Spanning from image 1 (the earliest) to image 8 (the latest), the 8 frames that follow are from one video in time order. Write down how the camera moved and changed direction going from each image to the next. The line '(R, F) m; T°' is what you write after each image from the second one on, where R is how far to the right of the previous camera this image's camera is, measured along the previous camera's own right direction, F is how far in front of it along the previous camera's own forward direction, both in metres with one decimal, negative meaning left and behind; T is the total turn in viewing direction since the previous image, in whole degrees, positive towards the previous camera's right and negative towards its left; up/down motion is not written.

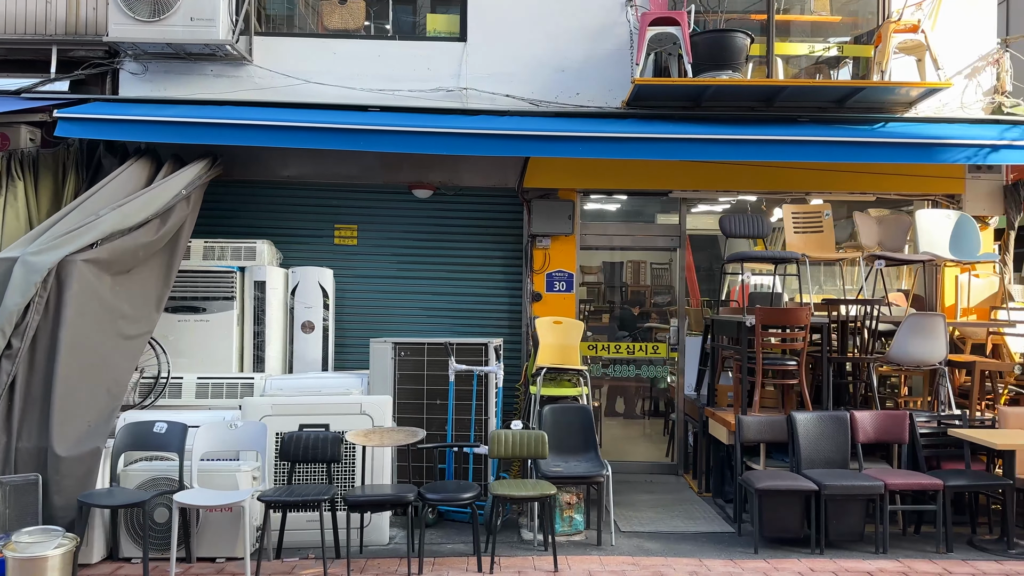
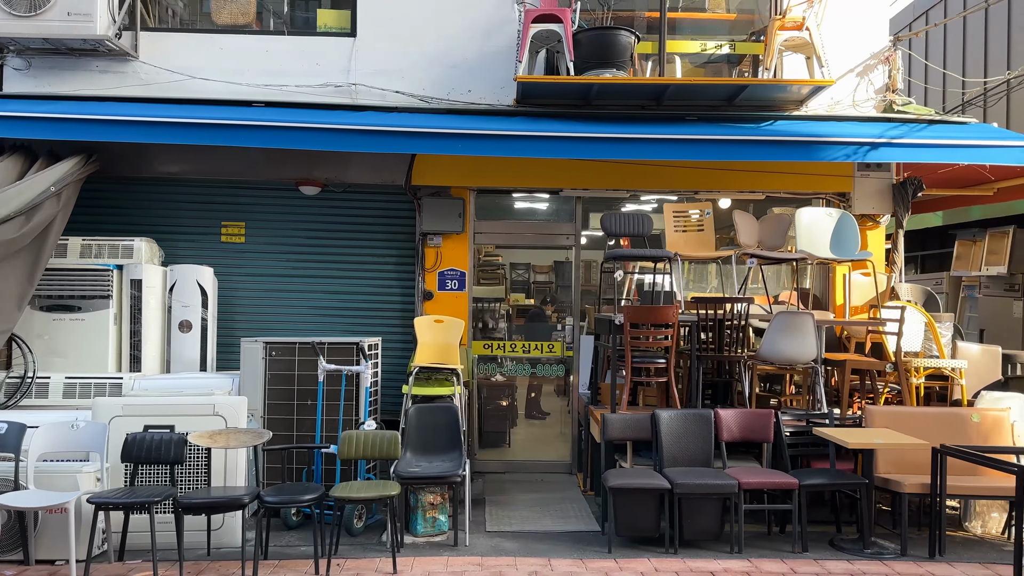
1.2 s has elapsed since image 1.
(+0.9, 0.0) m; +1°
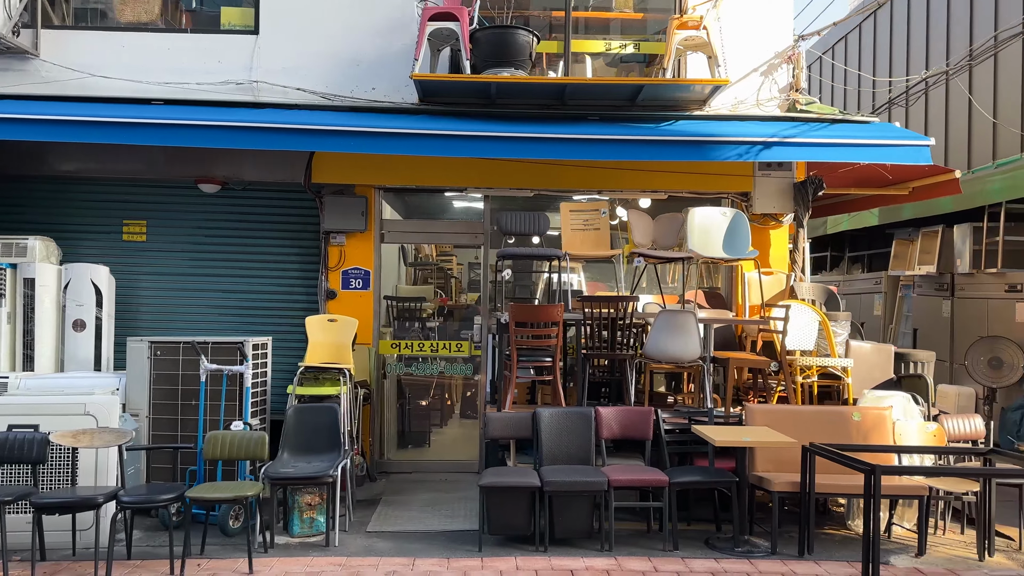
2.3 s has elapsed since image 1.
(+0.8, 0.0) m; 0°
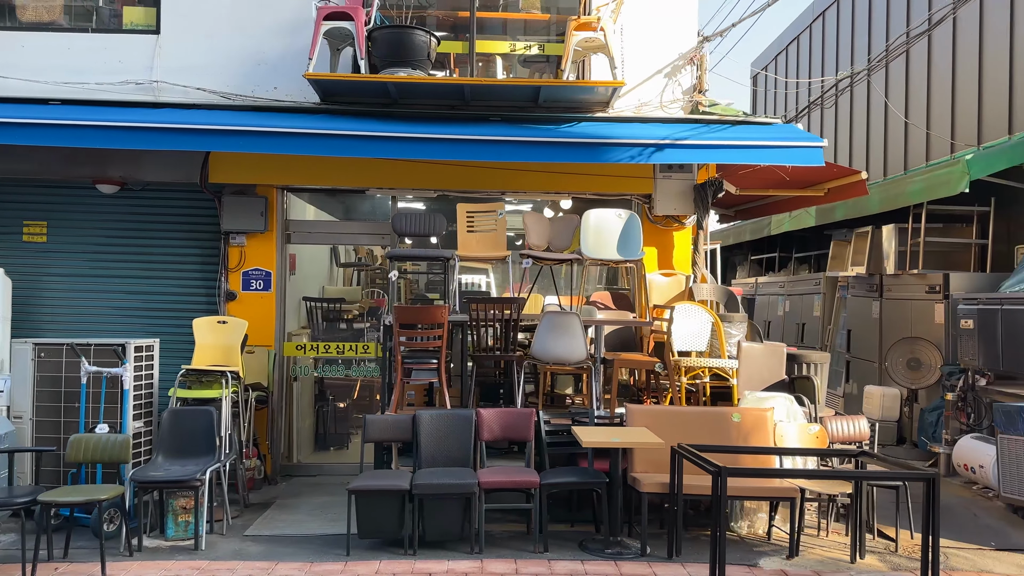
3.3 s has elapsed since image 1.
(+0.8, 0.0) m; 0°
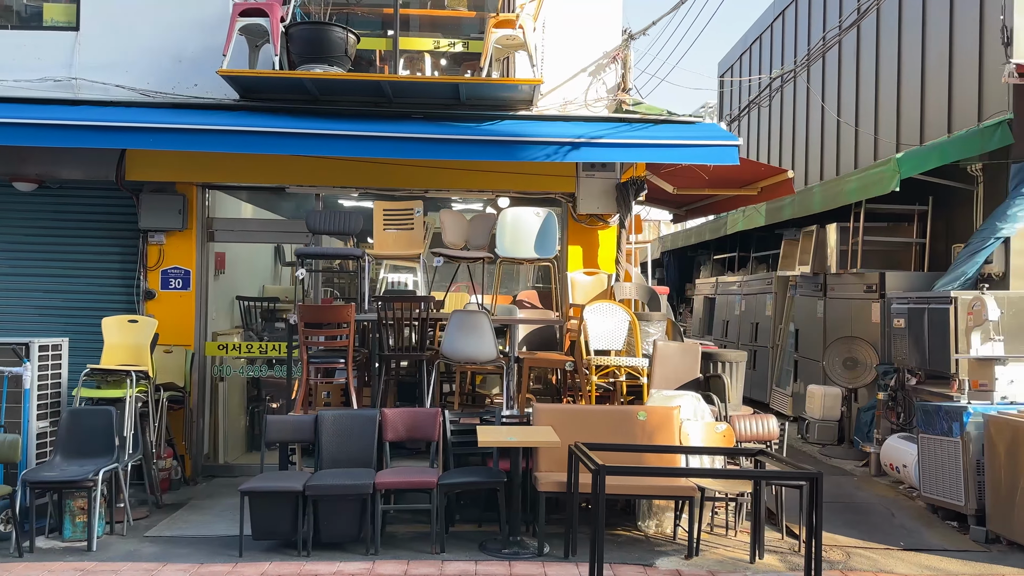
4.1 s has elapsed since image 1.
(+0.6, 0.0) m; 0°
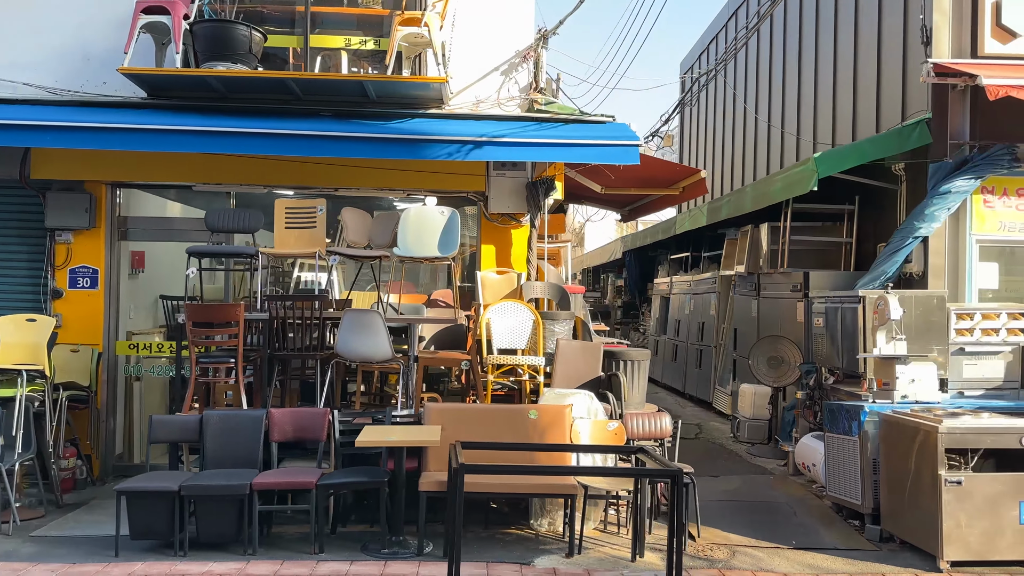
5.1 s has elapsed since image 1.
(+0.7, 0.0) m; 0°
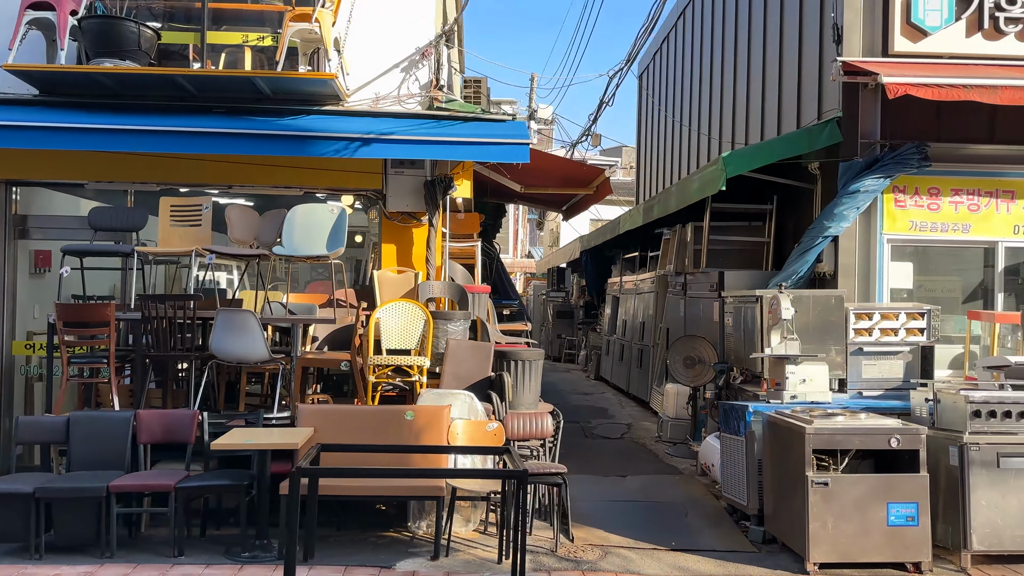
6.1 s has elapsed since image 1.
(+0.8, 0.0) m; 0°
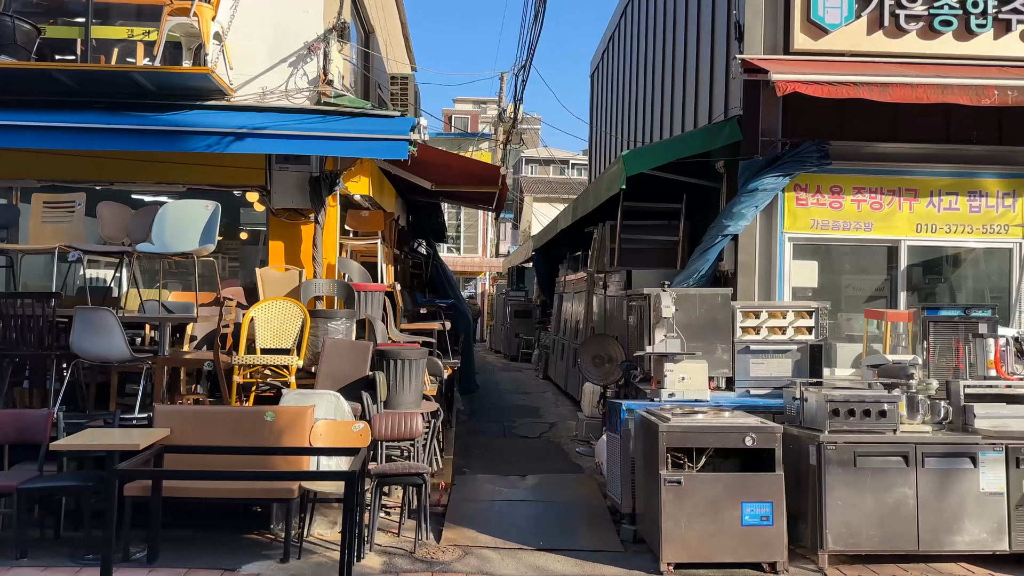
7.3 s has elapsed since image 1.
(+0.9, 0.0) m; +1°
